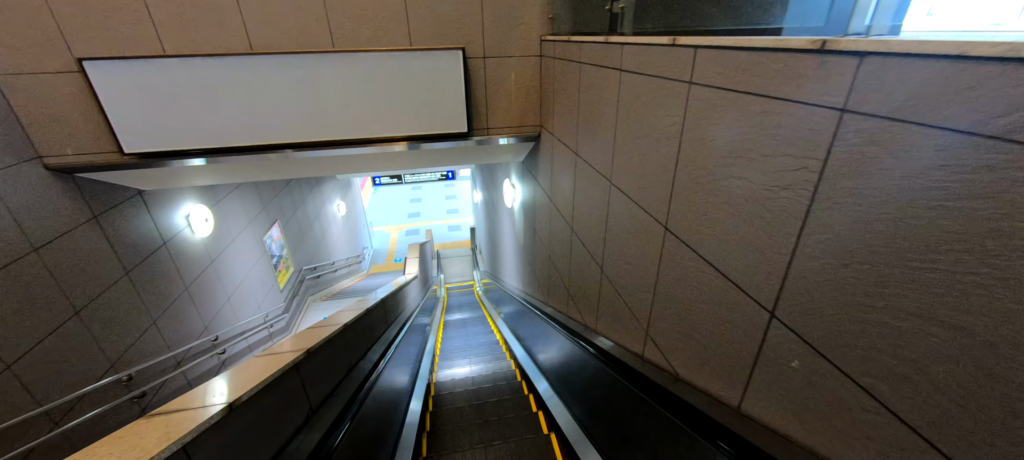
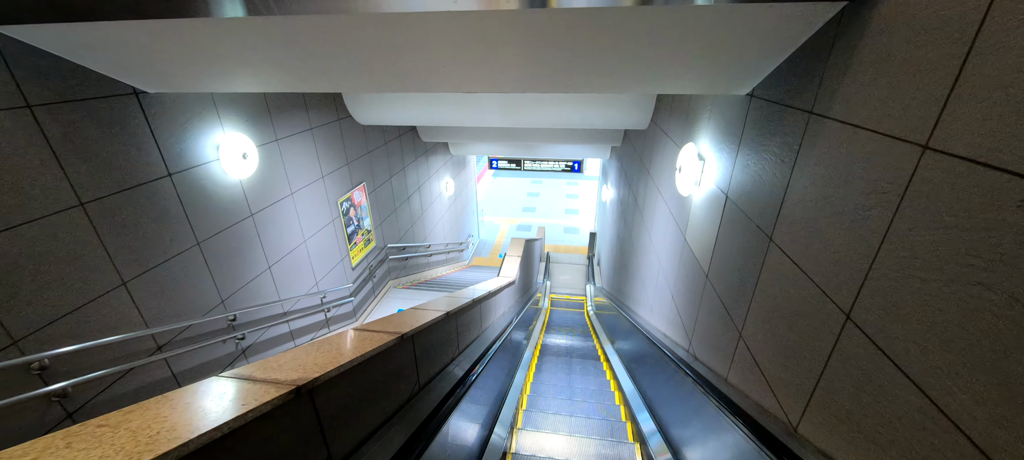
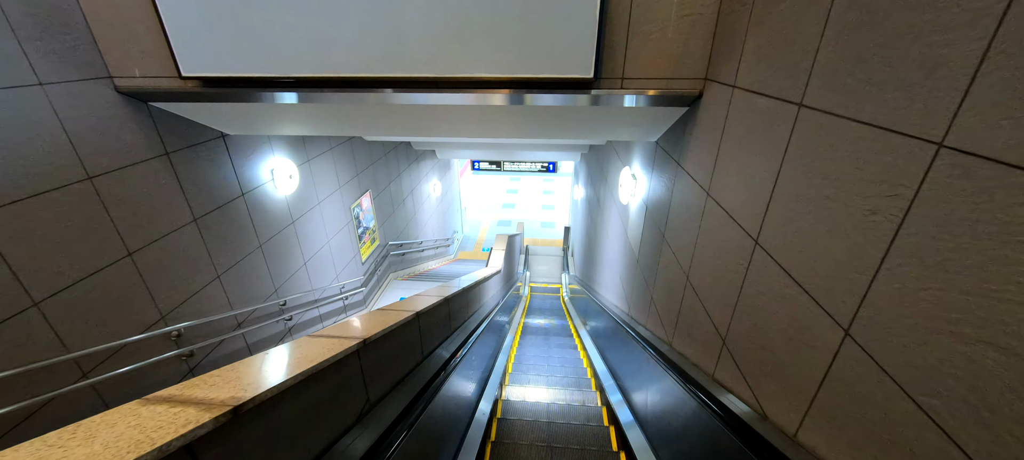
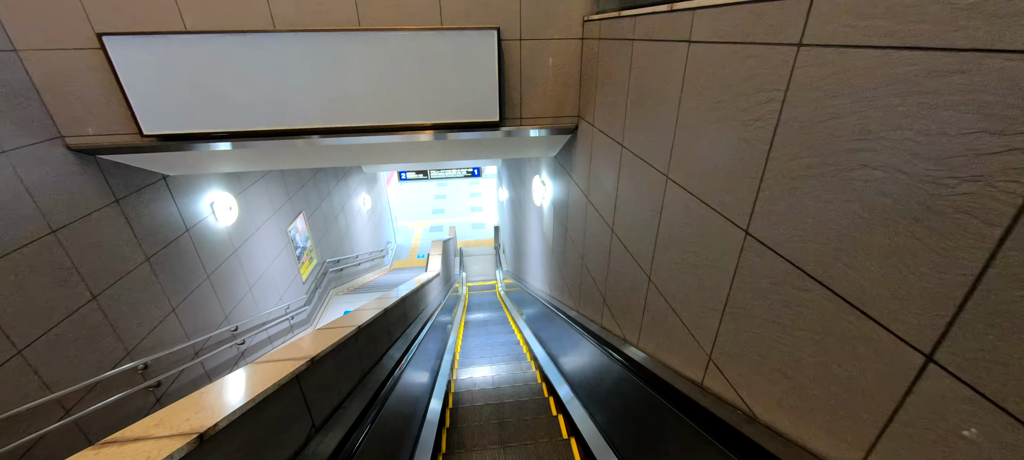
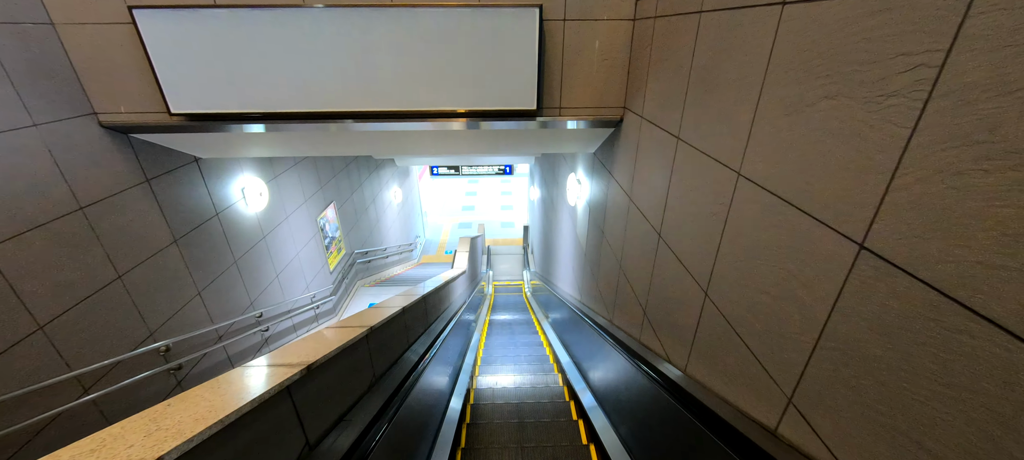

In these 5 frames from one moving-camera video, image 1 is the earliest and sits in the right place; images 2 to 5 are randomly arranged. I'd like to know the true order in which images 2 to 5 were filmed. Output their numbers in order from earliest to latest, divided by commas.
4, 5, 3, 2
